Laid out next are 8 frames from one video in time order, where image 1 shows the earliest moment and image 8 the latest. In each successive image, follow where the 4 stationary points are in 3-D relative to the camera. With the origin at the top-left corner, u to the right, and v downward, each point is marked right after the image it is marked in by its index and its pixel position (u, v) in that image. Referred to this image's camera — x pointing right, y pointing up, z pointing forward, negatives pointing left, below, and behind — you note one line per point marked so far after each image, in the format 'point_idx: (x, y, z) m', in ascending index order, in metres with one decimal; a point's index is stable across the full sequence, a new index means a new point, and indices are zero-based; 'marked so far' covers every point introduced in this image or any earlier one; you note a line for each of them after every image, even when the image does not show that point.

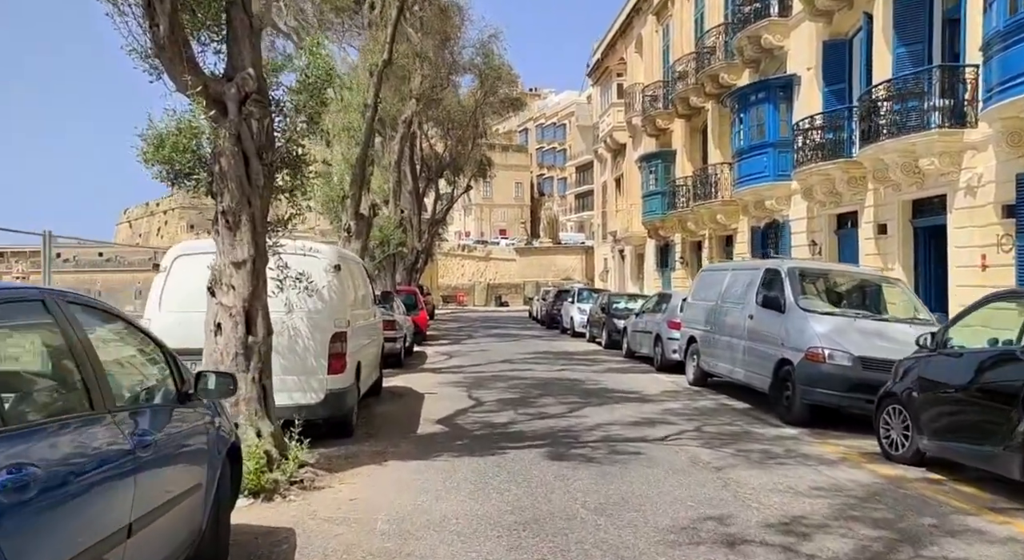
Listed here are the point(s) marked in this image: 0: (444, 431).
0: (-0.8, -1.7, +9.5) m
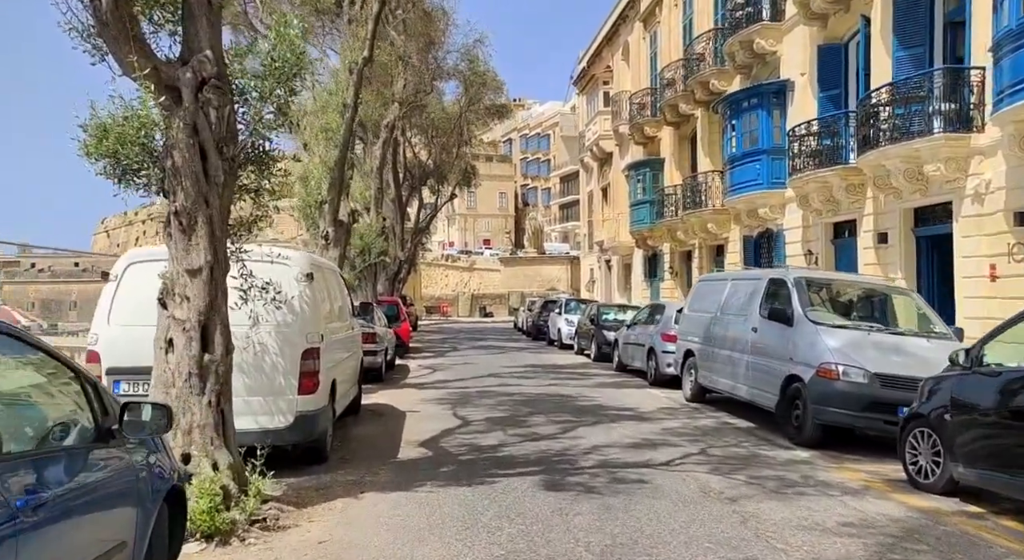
0: (-0.9, -1.8, +8.7) m
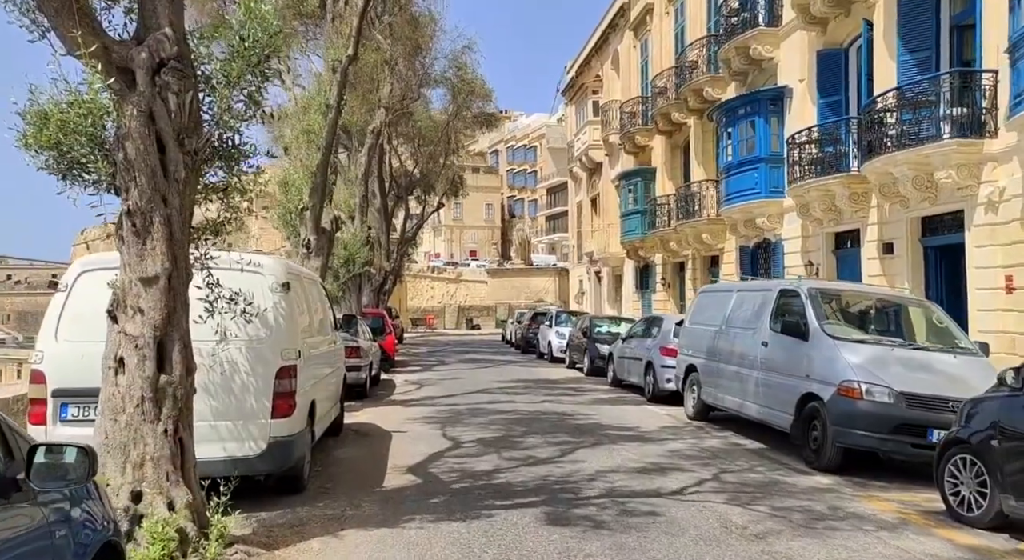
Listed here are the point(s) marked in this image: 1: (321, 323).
0: (-0.9, -1.9, +7.9) m
1: (-2.4, -0.5, +10.4) m
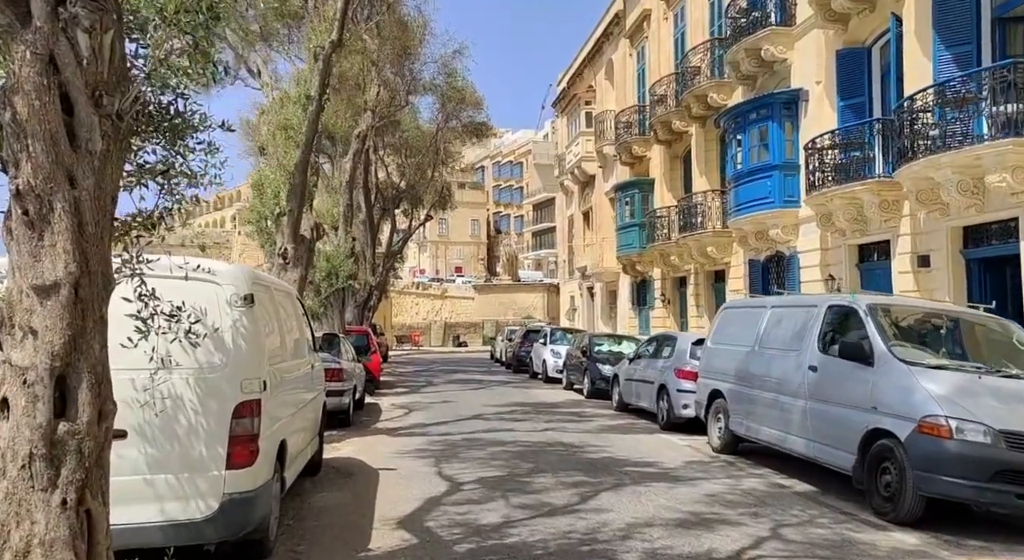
0: (-0.8, -2.0, +6.4) m
1: (-2.3, -0.6, +8.9) m
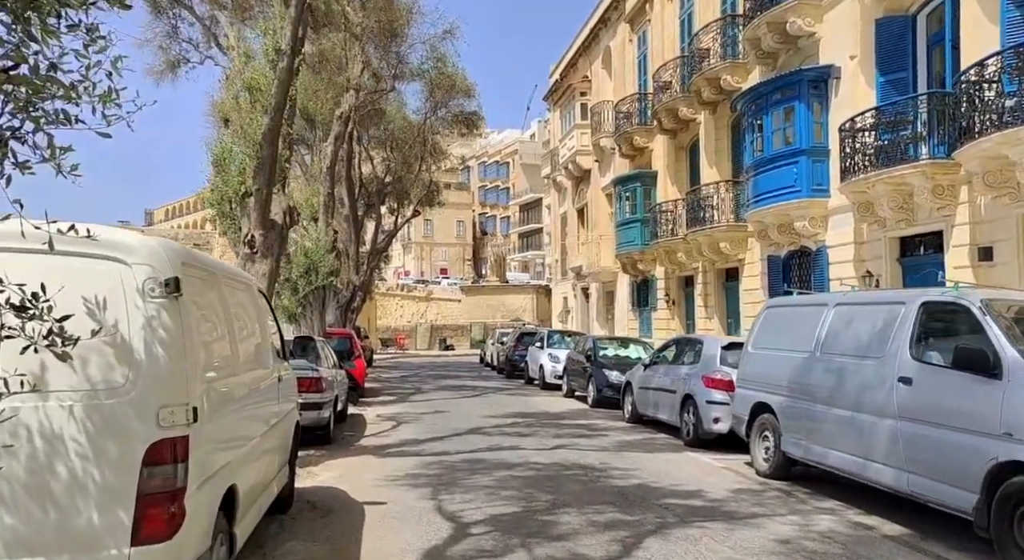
0: (-0.6, -1.9, +4.5) m
1: (-2.1, -0.5, +7.0) m
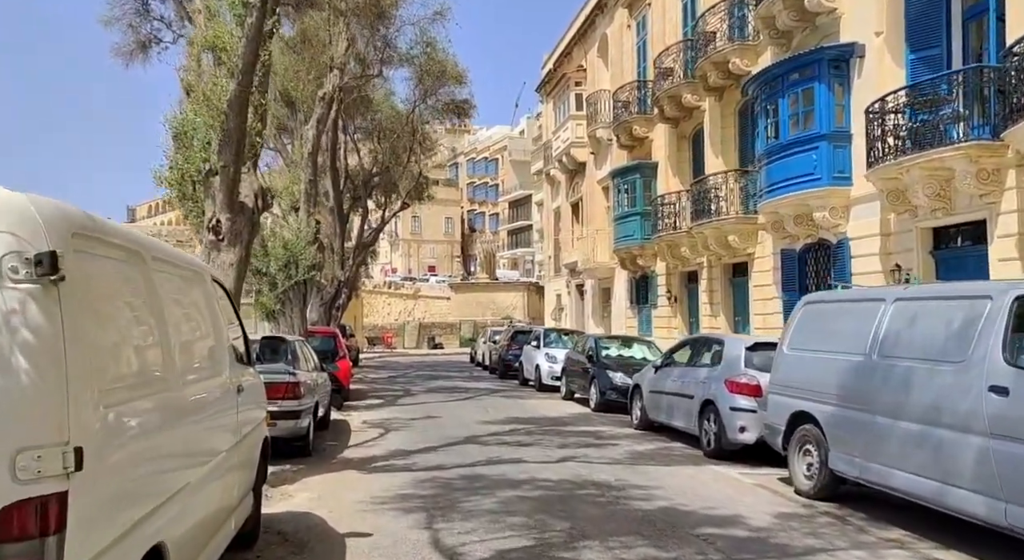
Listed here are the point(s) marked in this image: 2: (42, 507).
0: (-0.4, -1.8, +3.2) m
1: (-2.0, -0.4, +5.7) m
2: (-1.3, -0.6, +2.3) m
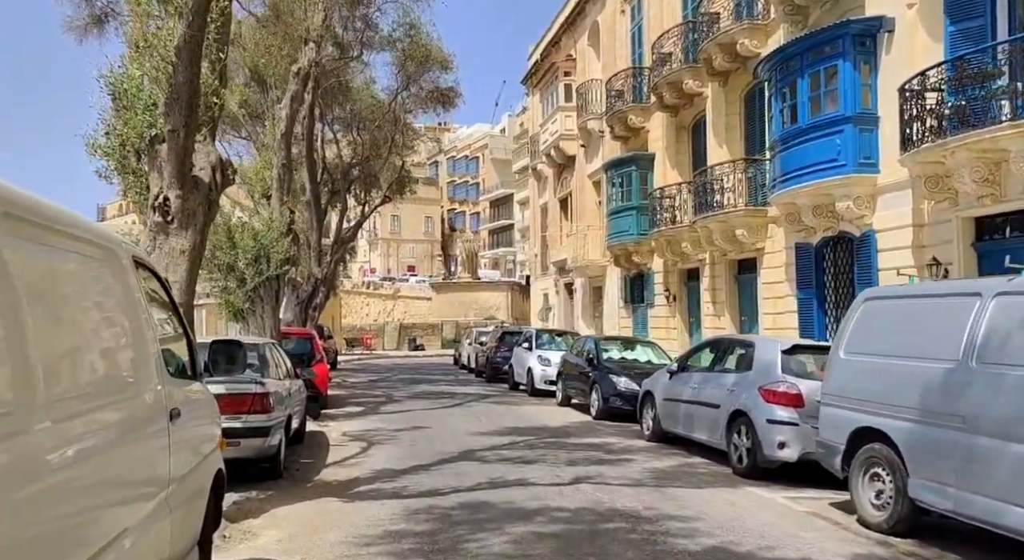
0: (-0.2, -1.8, +1.8) m
1: (-1.8, -0.4, +4.1) m
2: (-1.1, -0.5, +0.8) m
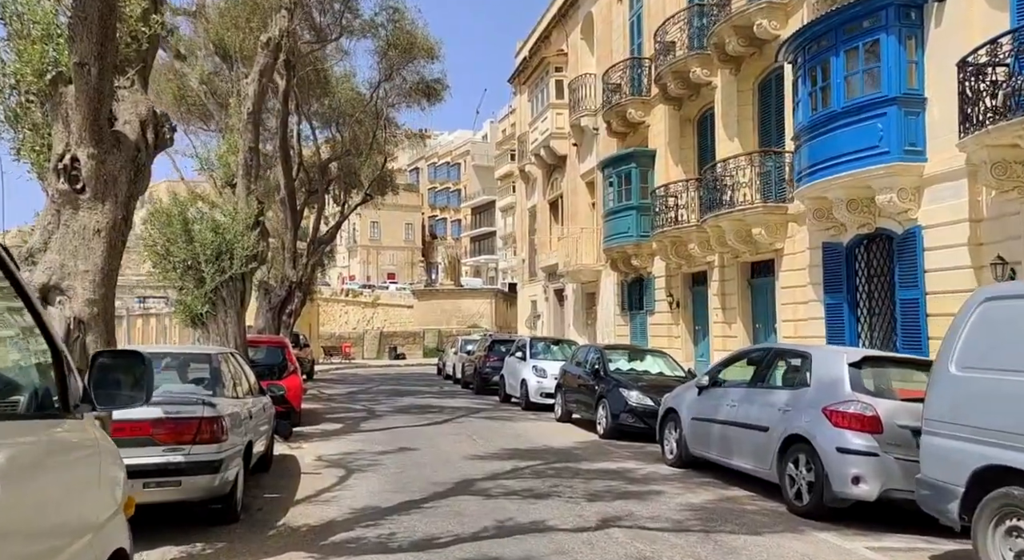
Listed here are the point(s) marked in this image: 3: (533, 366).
0: (+0.1, -1.6, 0.0) m
1: (-1.6, -0.3, +2.3) m
2: (-0.7, -0.4, -1.0) m
3: (+0.5, -1.9, +18.9) m
